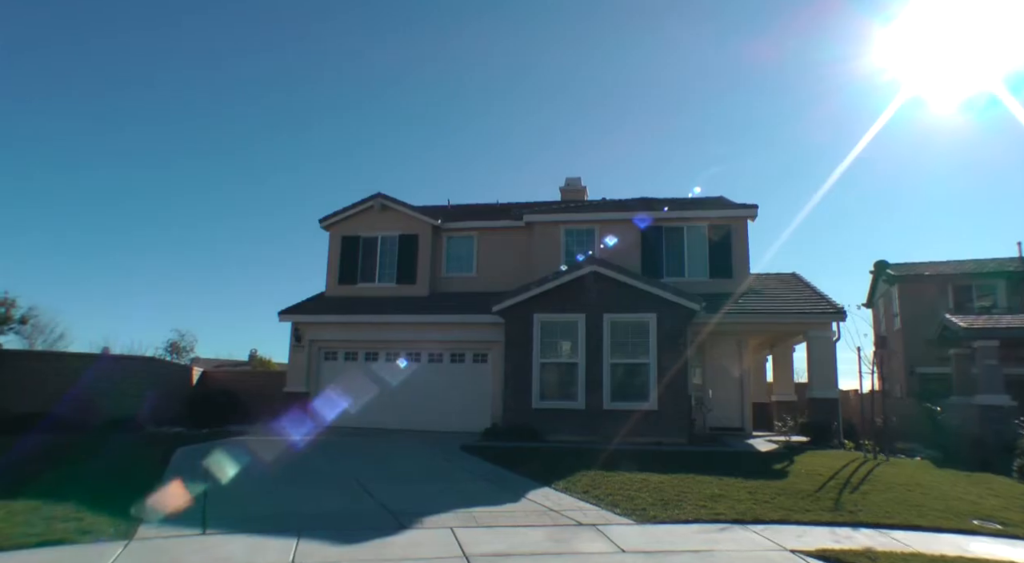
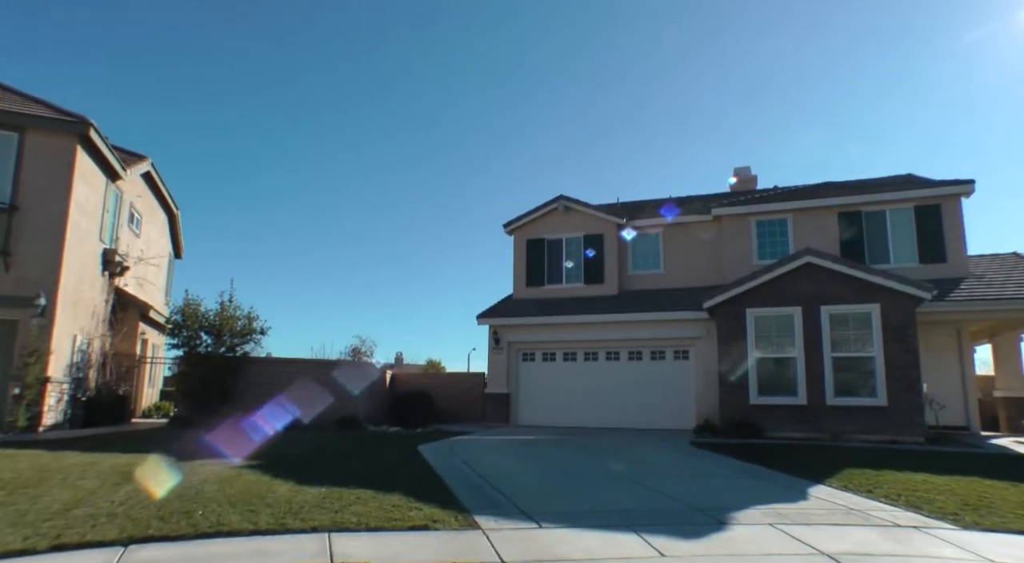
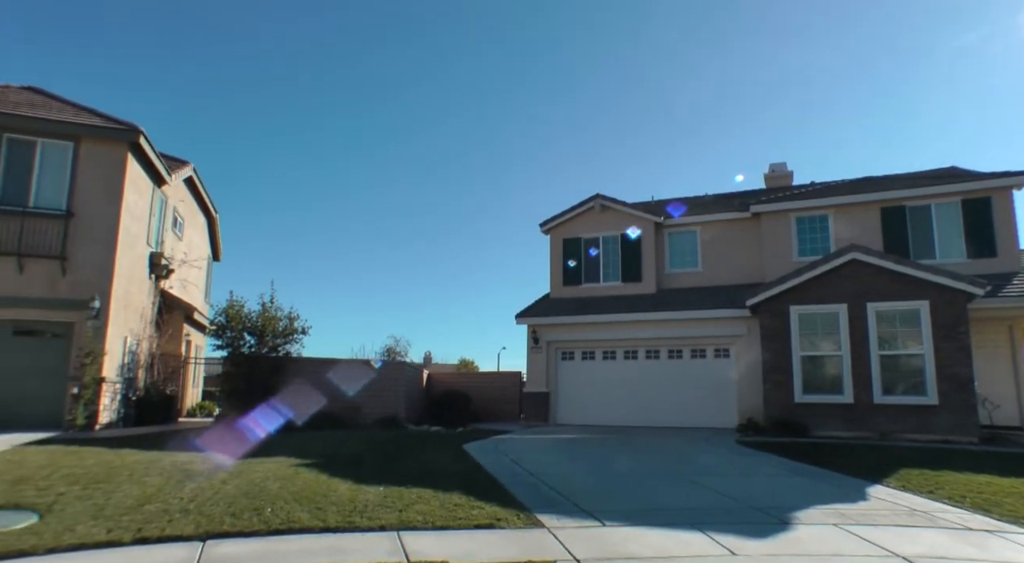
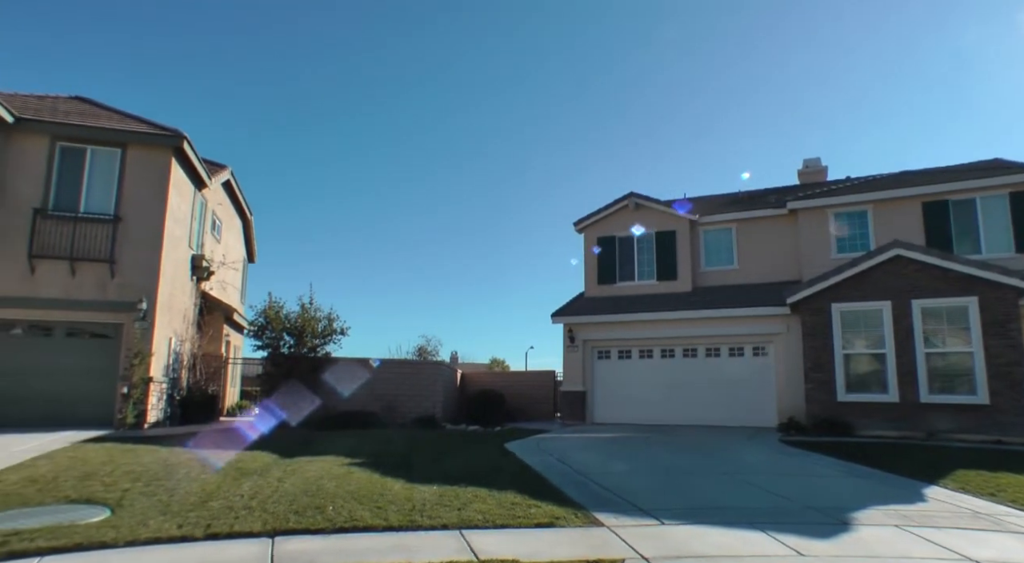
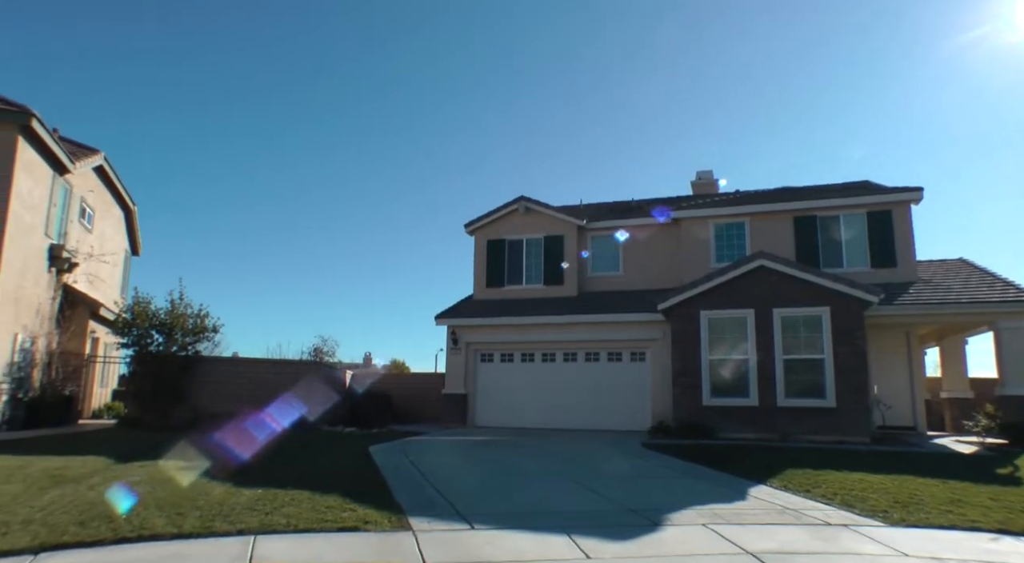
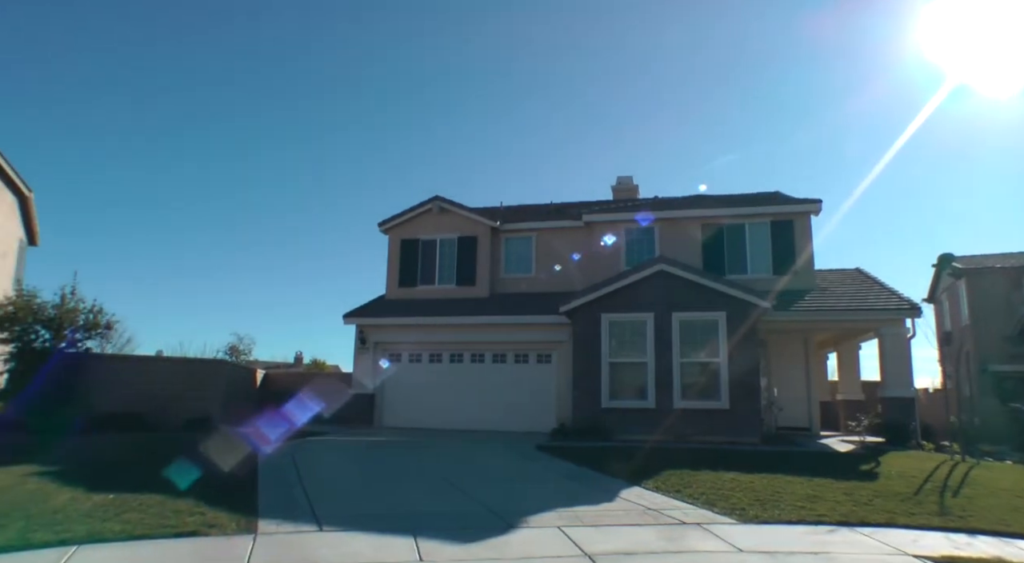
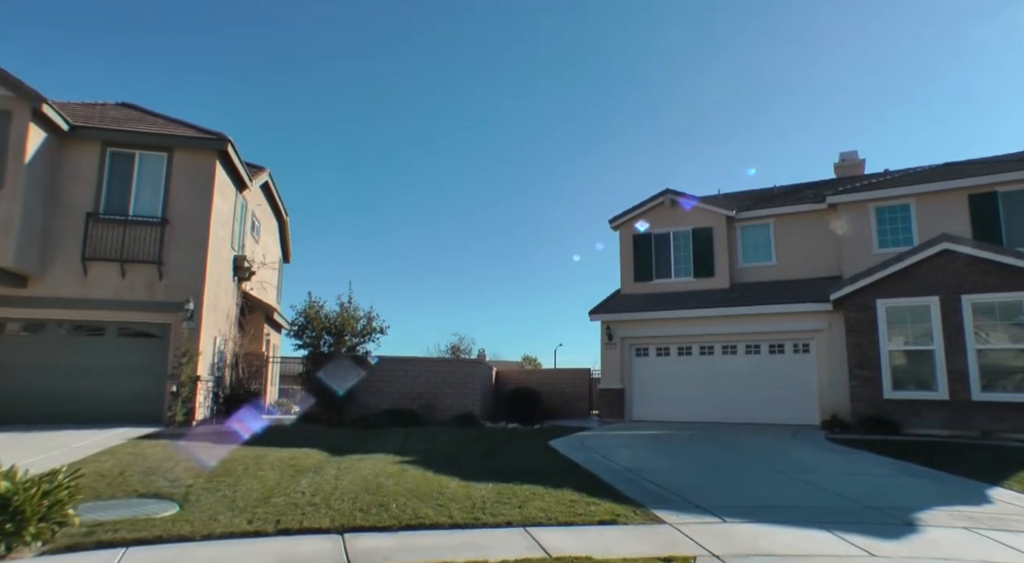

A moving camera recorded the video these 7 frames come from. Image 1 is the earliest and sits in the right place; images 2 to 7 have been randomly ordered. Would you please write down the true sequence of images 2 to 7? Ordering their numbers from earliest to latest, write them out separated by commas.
6, 5, 2, 3, 4, 7
